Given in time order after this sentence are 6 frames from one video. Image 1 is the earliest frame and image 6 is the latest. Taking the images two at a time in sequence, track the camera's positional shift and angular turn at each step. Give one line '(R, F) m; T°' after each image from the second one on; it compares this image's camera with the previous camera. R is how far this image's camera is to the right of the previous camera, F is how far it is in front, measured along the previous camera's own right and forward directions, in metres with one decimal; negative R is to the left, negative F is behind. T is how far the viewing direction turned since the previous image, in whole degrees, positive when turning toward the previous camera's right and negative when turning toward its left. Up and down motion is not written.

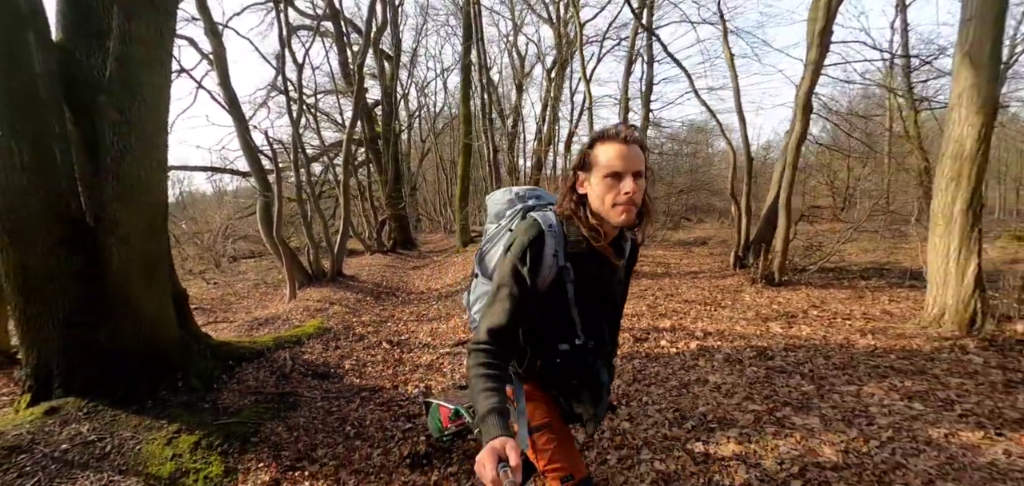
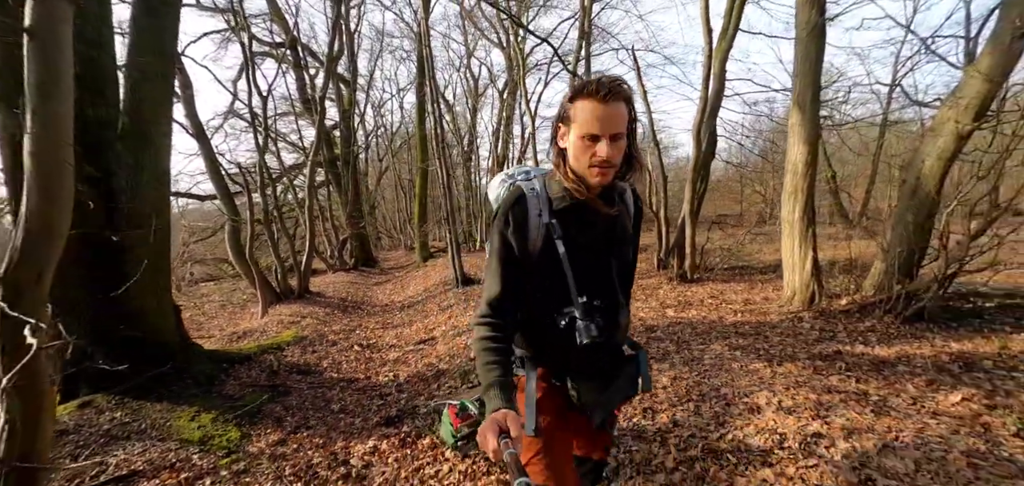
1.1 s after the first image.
(+0.2, -1.3) m; +5°
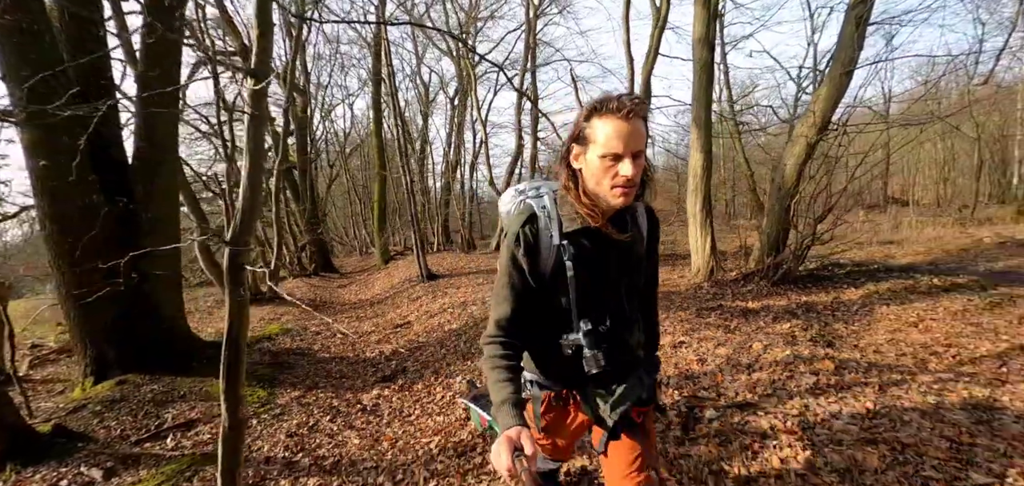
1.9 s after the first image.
(-0.2, -1.4) m; +6°
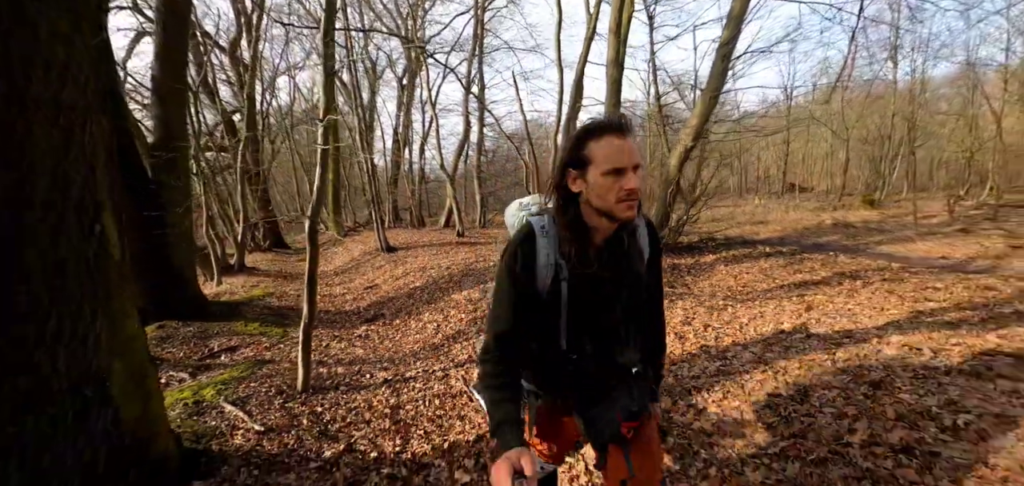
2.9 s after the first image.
(-0.1, -2.3) m; +7°
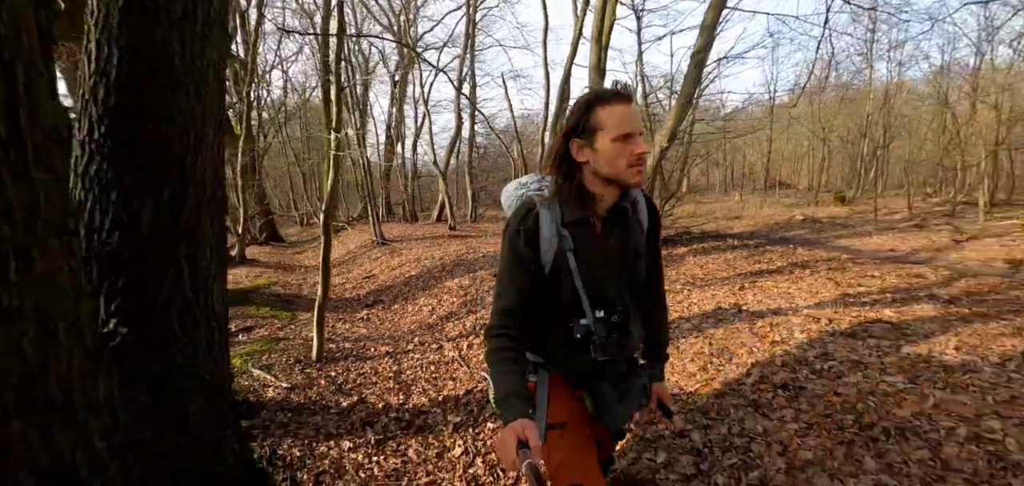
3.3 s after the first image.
(+0.1, -0.8) m; +1°
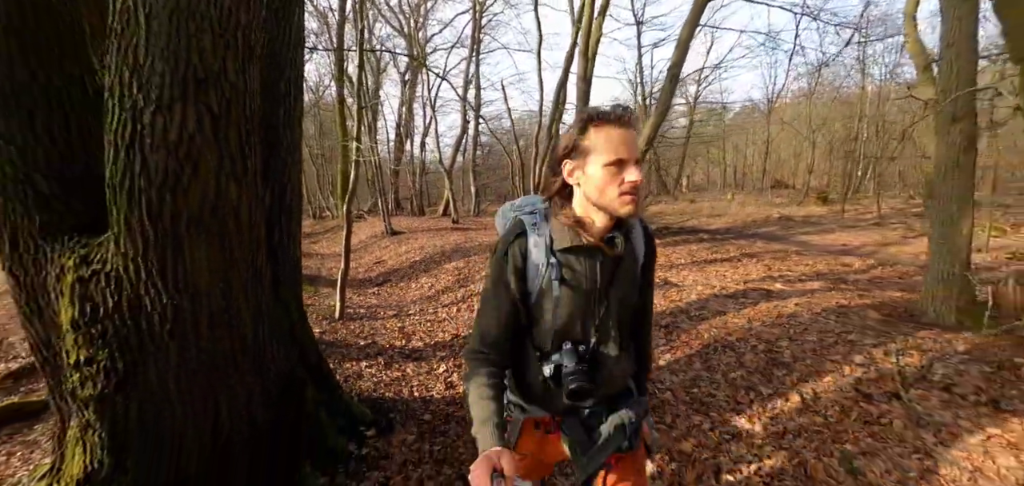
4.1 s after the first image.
(+0.5, -1.6) m; -1°
